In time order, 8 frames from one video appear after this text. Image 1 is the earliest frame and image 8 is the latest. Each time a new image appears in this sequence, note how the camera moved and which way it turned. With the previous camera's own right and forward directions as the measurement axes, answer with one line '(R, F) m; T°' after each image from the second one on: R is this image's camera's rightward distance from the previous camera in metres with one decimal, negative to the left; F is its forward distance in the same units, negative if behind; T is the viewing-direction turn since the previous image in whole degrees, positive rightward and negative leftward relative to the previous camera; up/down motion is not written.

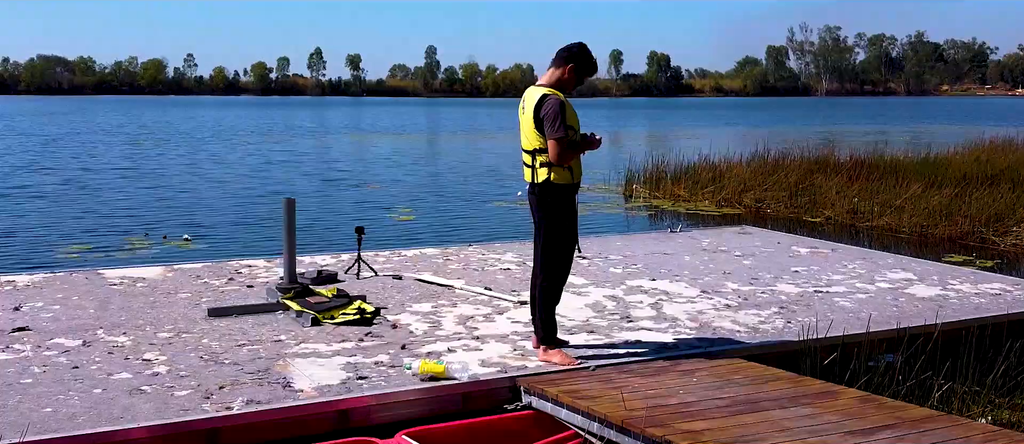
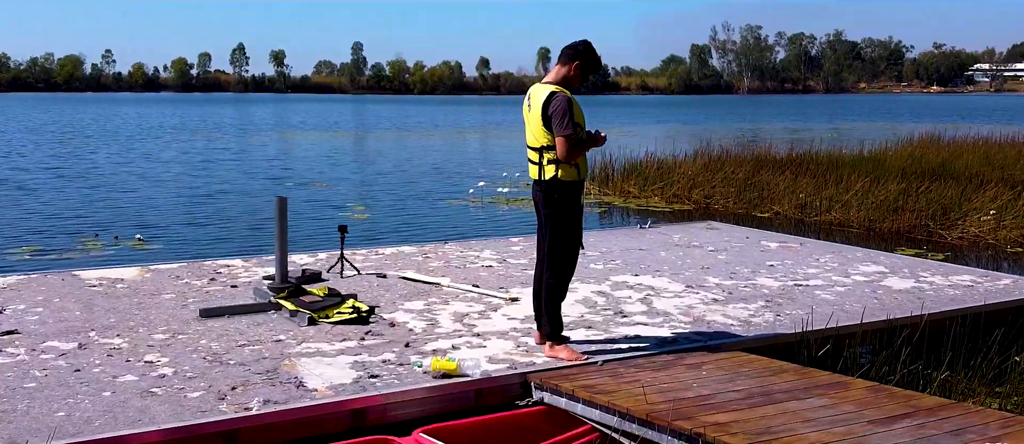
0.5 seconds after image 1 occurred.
(-0.3, 0.0) m; +4°
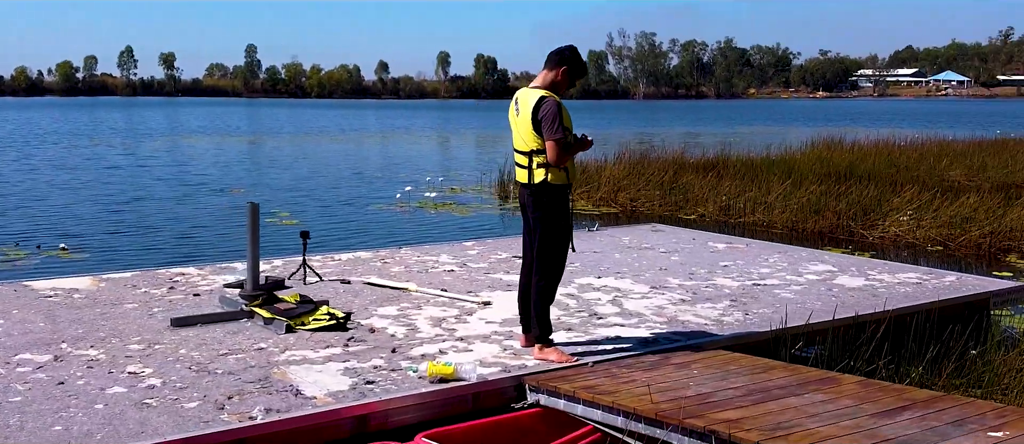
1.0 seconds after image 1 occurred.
(-0.4, 0.0) m; +5°
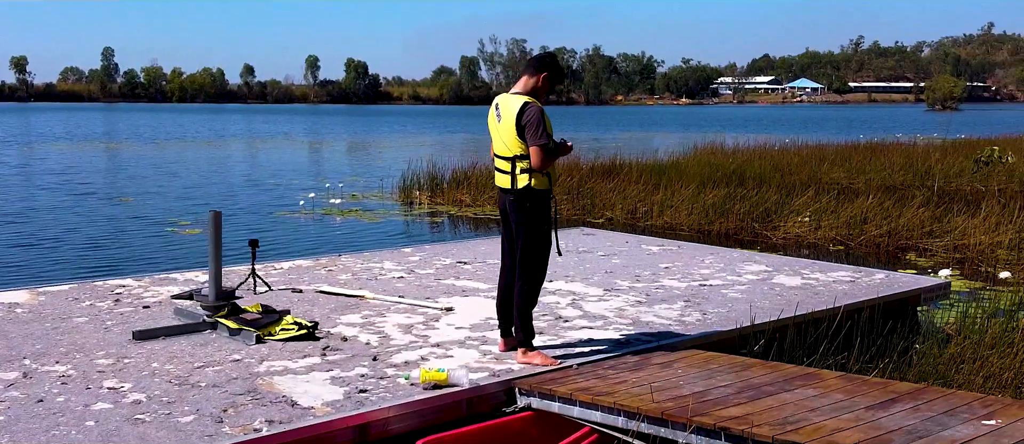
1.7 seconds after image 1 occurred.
(-0.5, 0.0) m; +7°
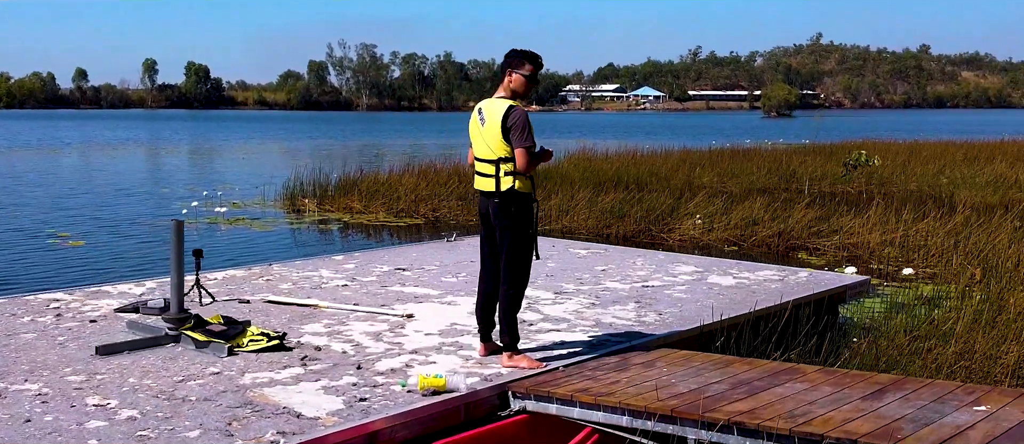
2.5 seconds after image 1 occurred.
(-0.6, 0.0) m; +8°
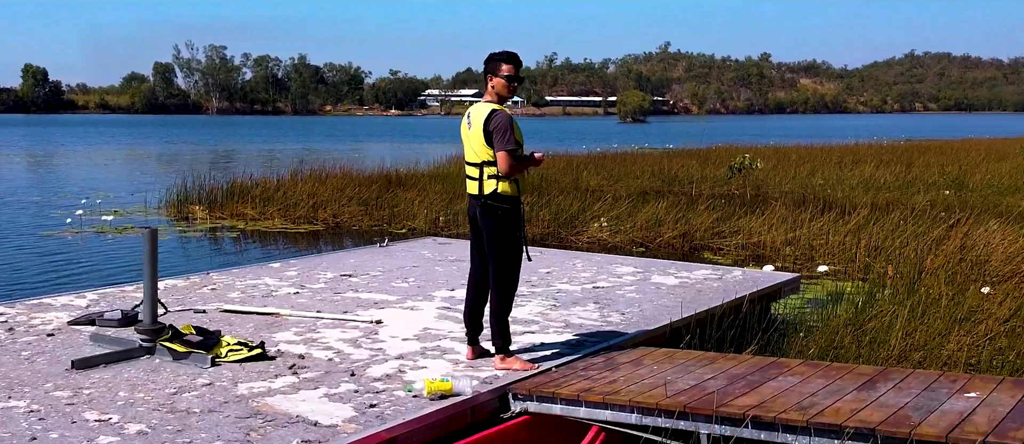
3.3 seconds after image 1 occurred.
(-0.6, 0.0) m; +7°
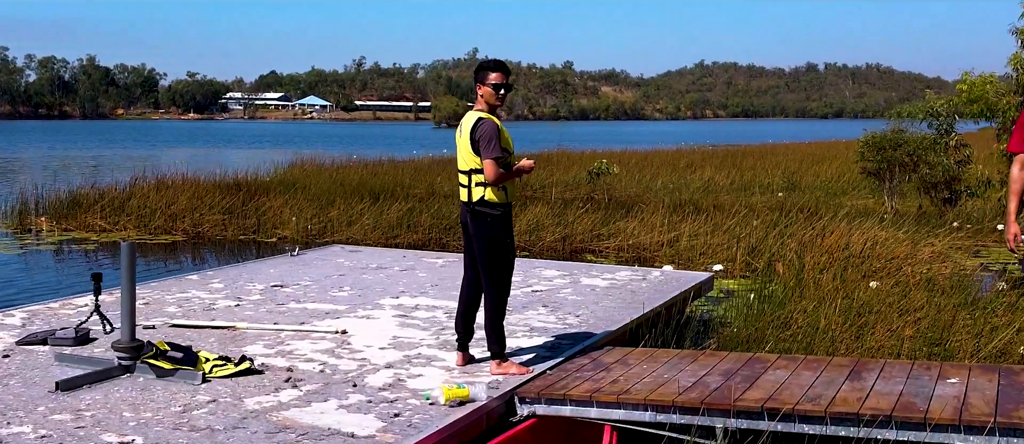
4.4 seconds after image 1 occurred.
(-0.8, 0.0) m; +10°
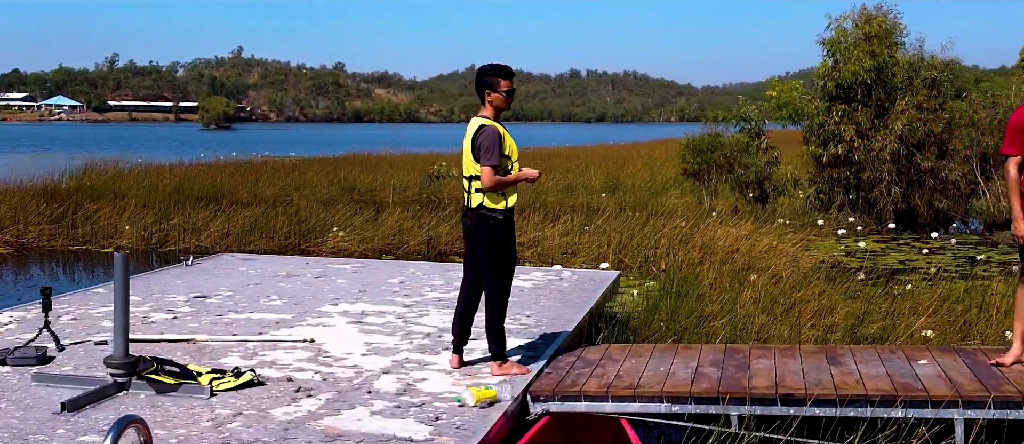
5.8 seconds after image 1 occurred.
(-1.0, 0.0) m; +11°
